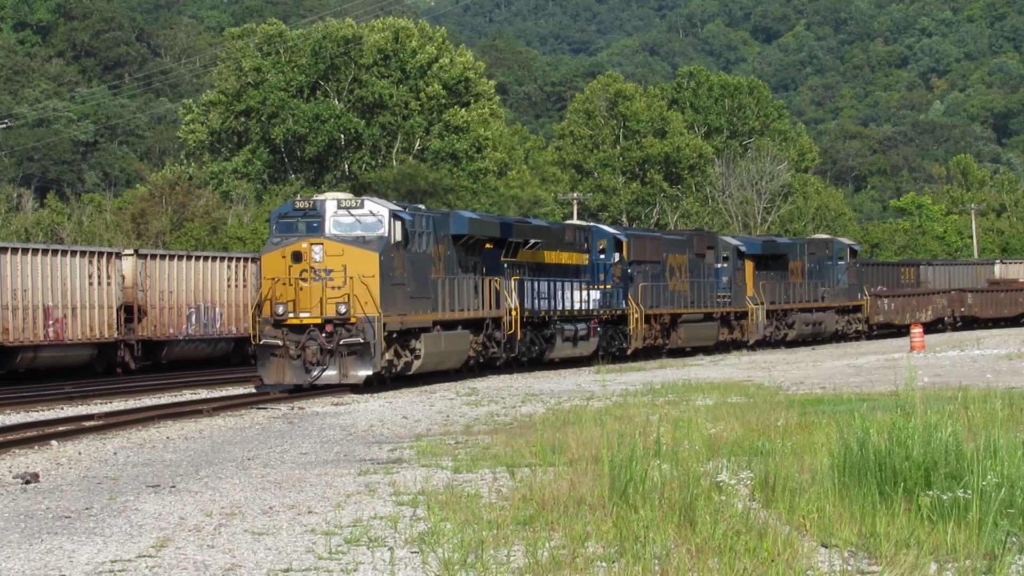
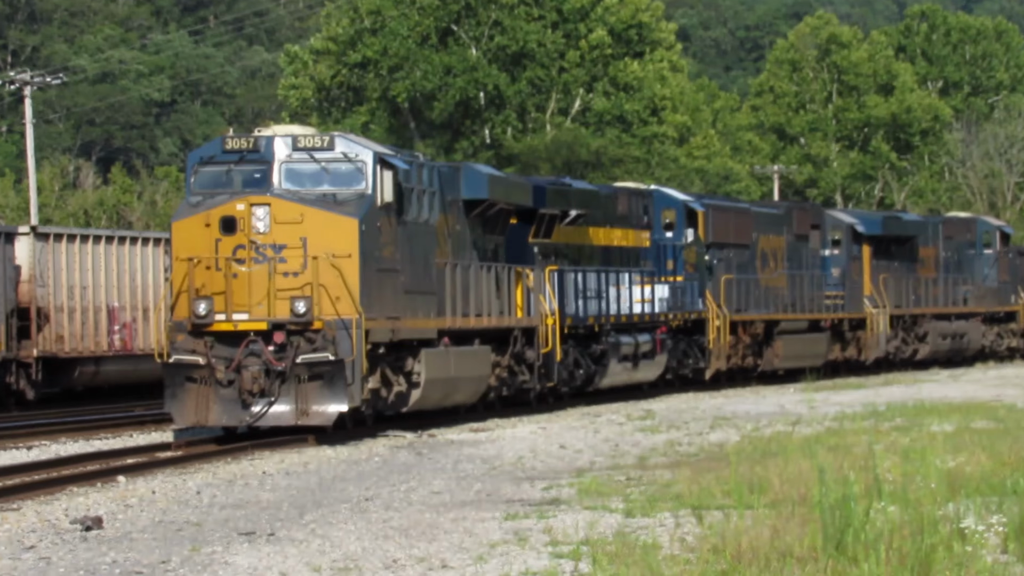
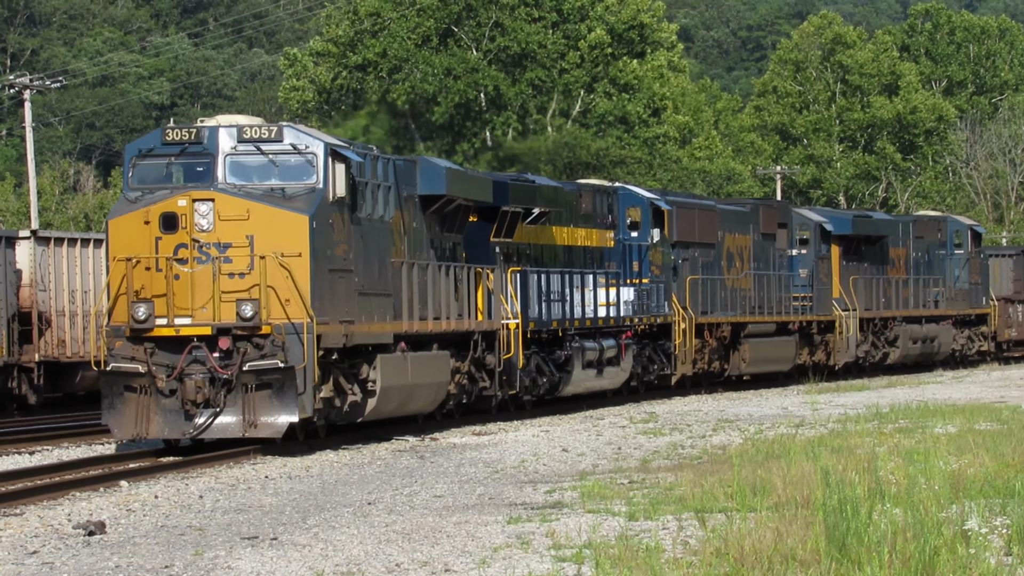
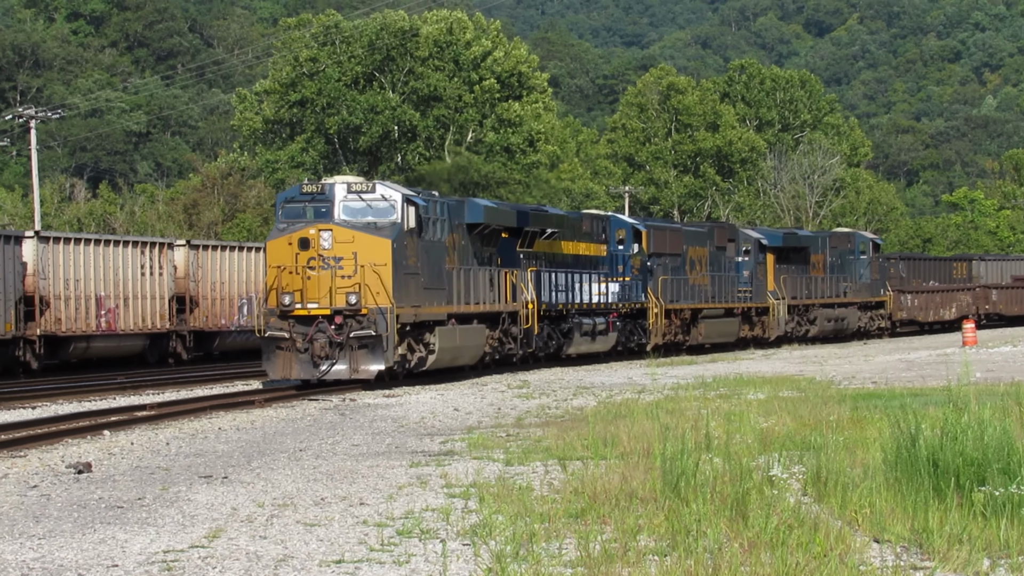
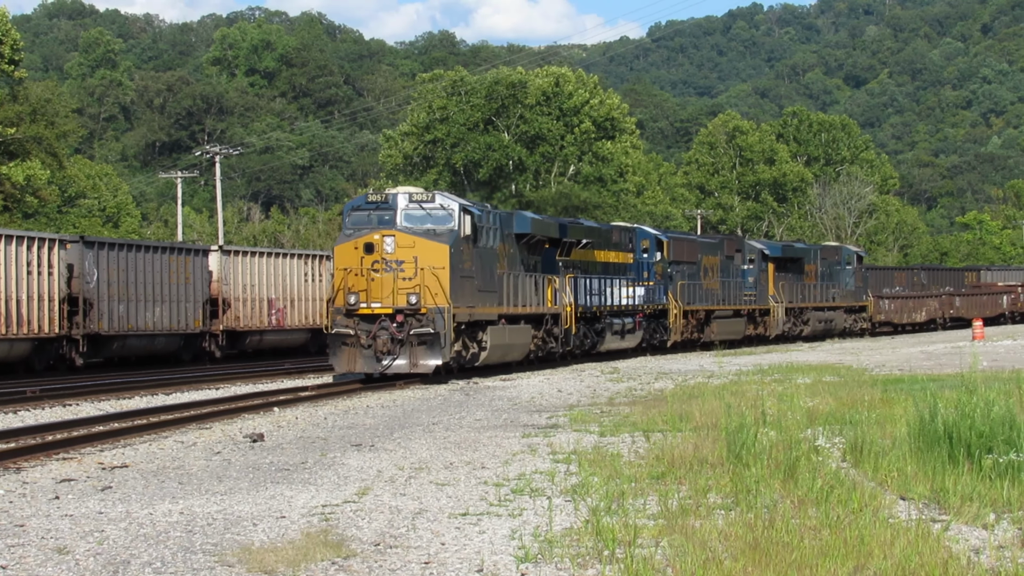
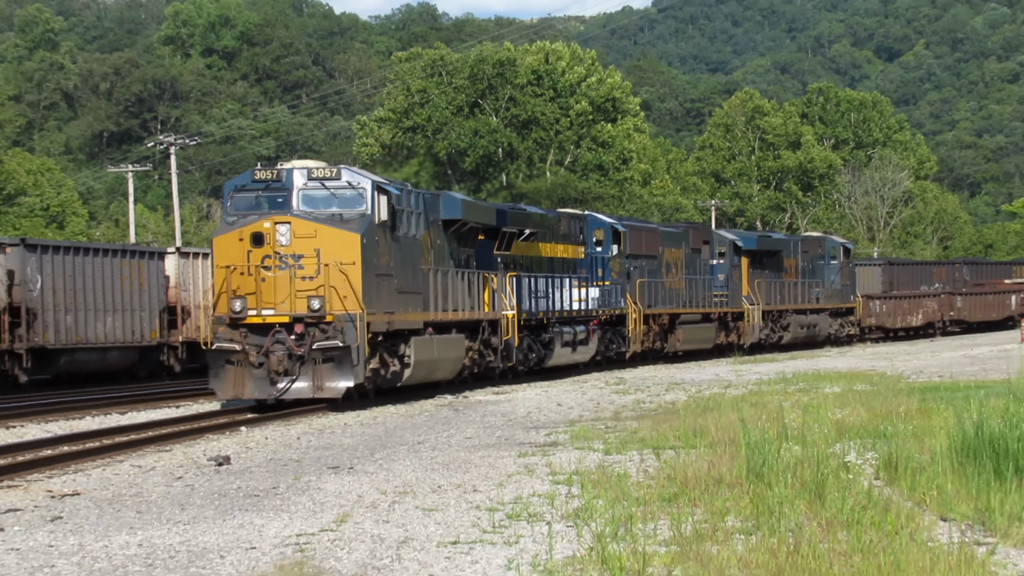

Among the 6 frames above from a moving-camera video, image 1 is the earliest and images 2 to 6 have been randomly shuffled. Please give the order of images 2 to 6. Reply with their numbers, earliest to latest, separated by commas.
4, 5, 2, 3, 6
